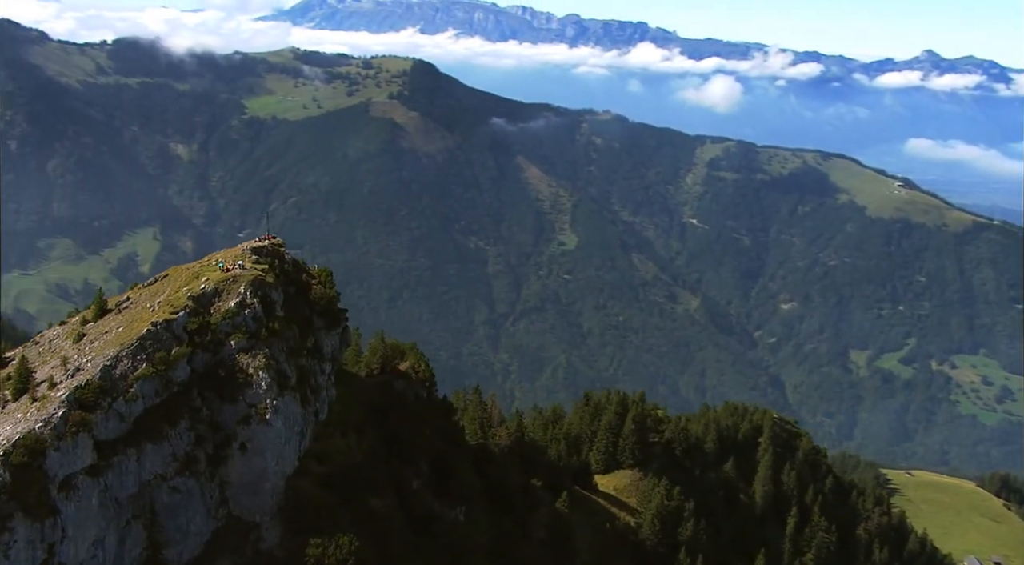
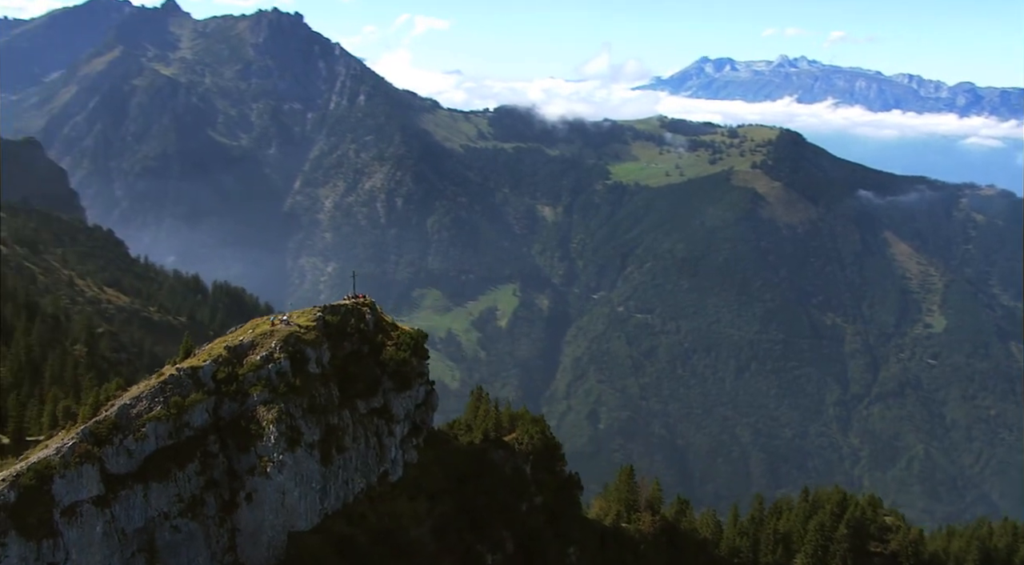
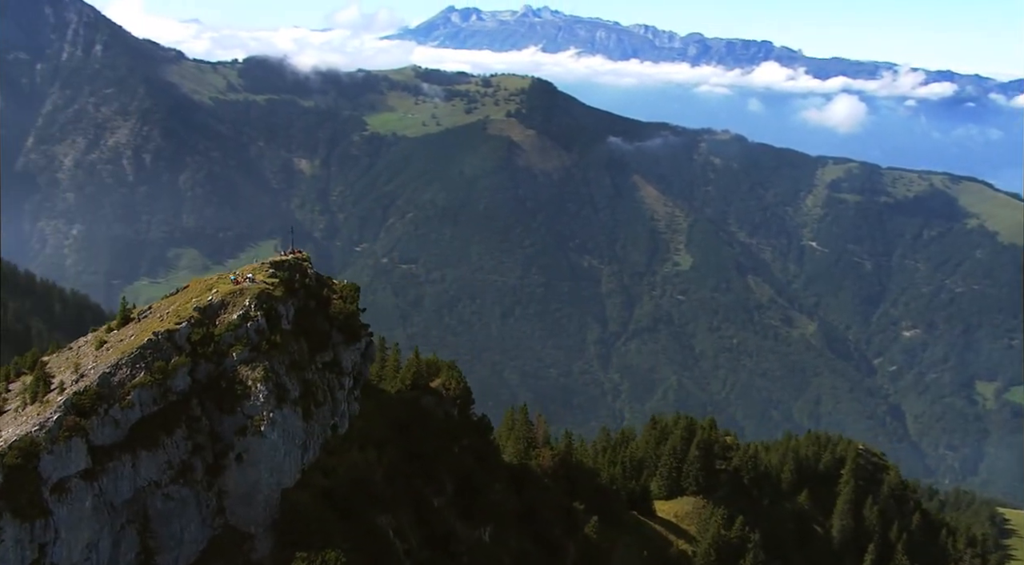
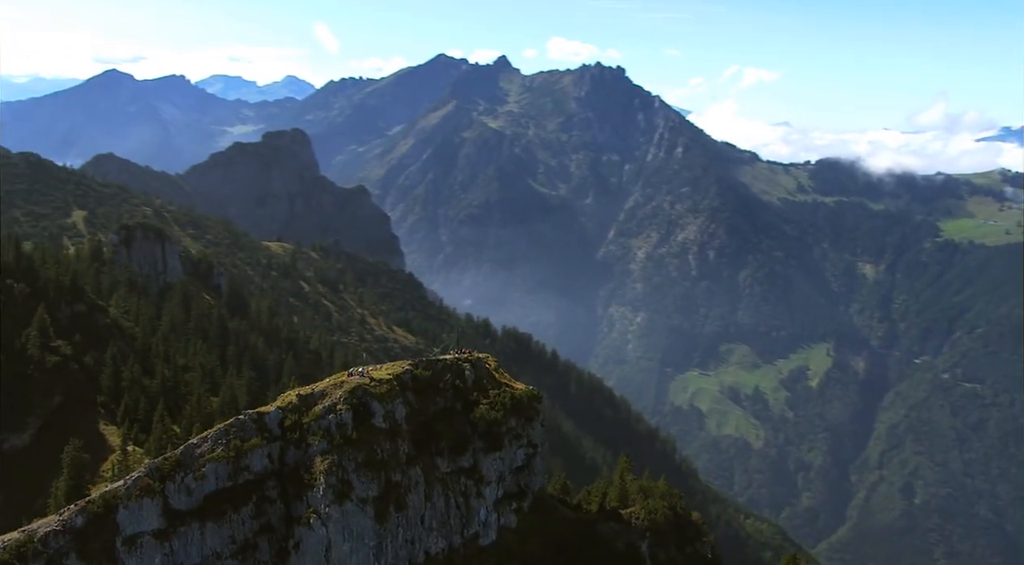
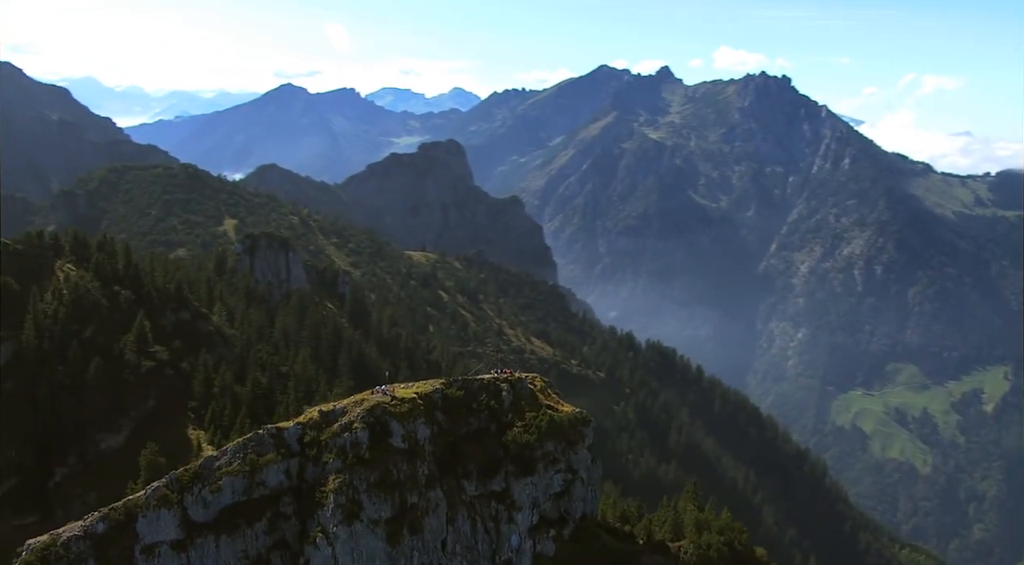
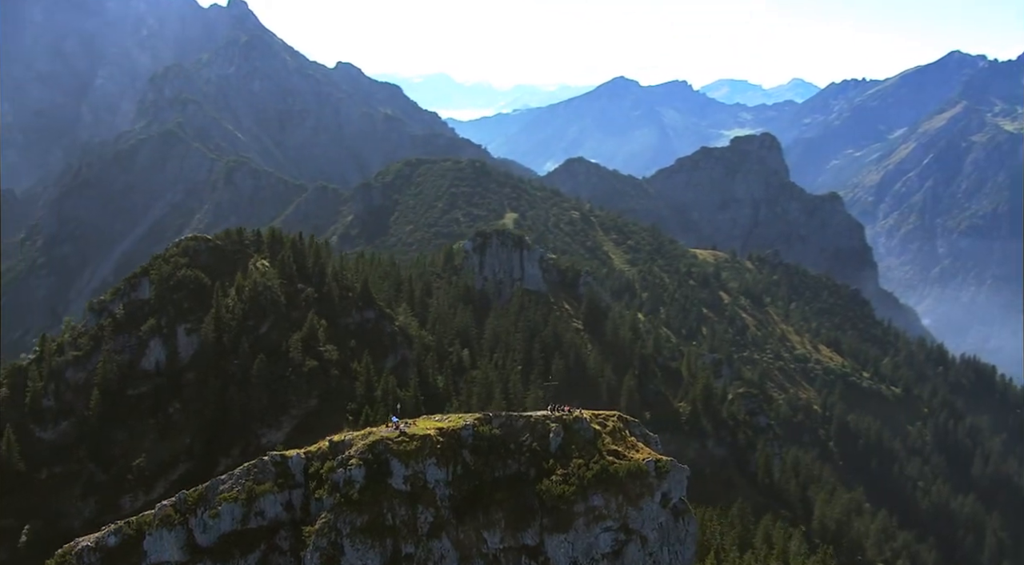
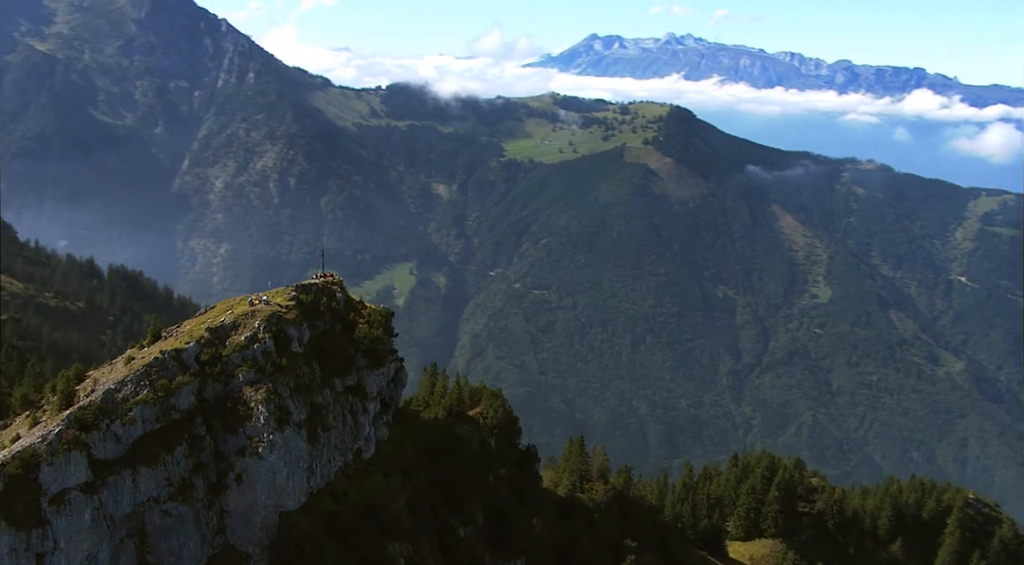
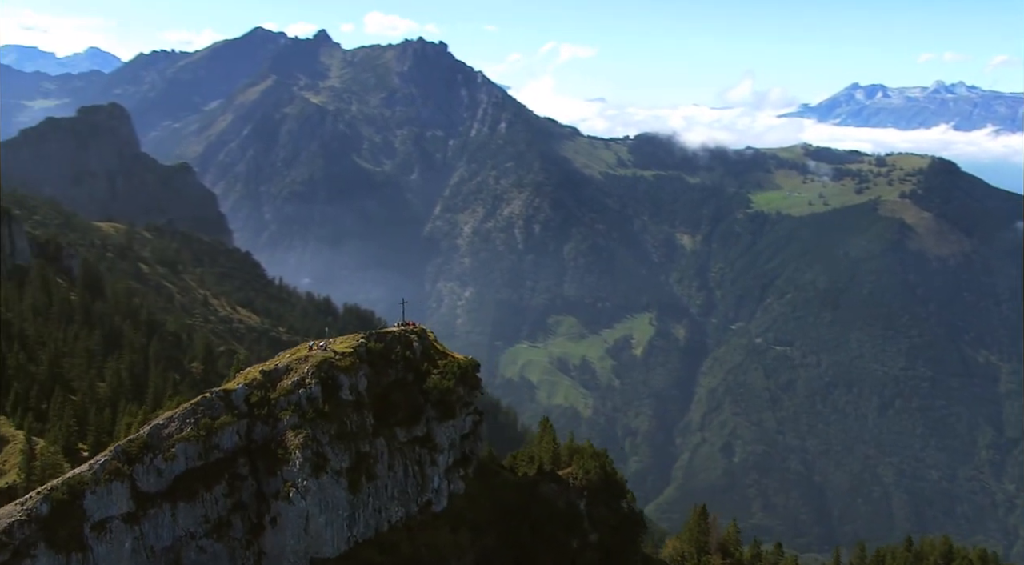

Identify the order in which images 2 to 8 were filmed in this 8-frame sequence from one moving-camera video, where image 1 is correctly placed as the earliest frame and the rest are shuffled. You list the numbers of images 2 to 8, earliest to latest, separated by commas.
3, 7, 2, 8, 4, 5, 6
